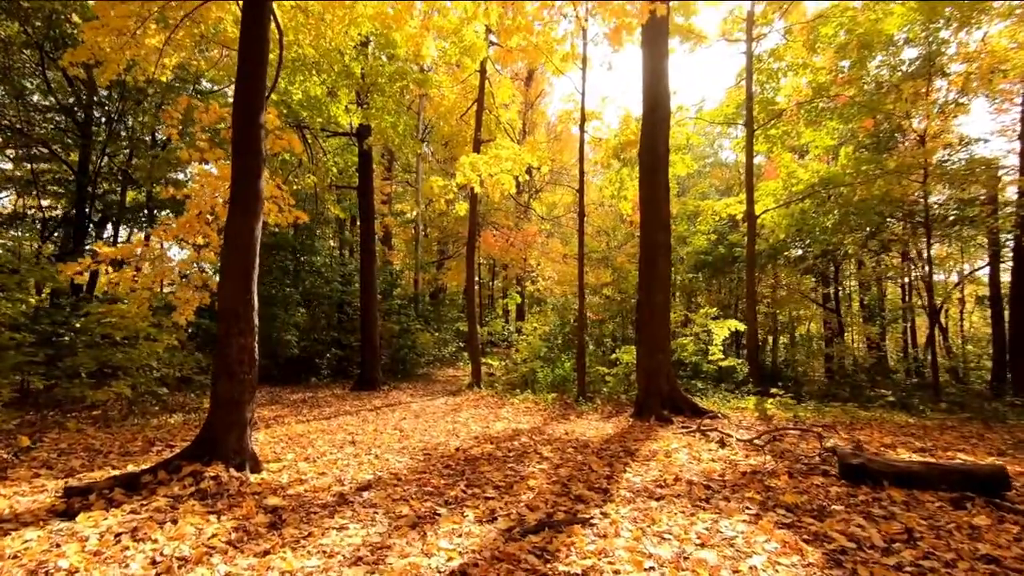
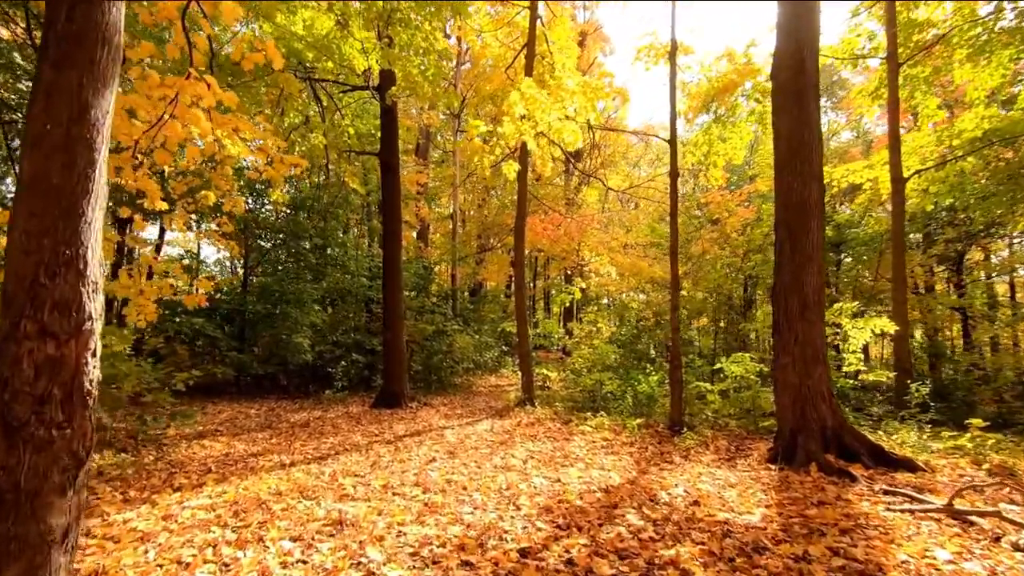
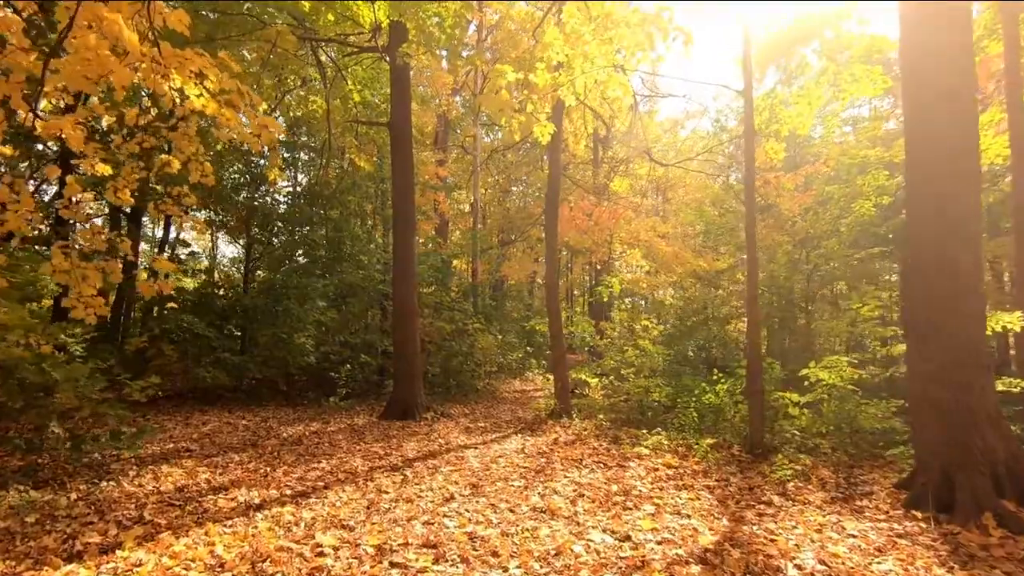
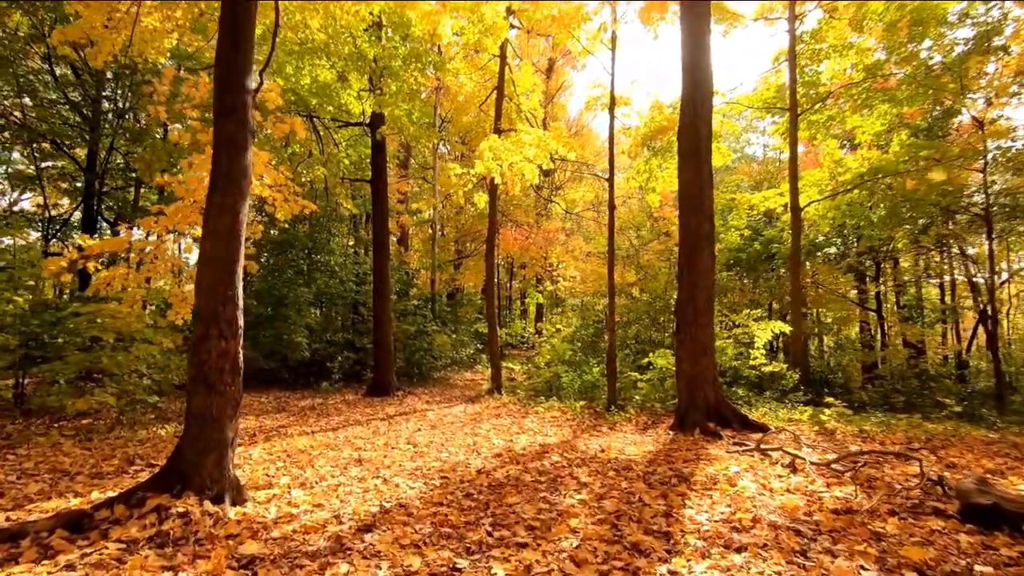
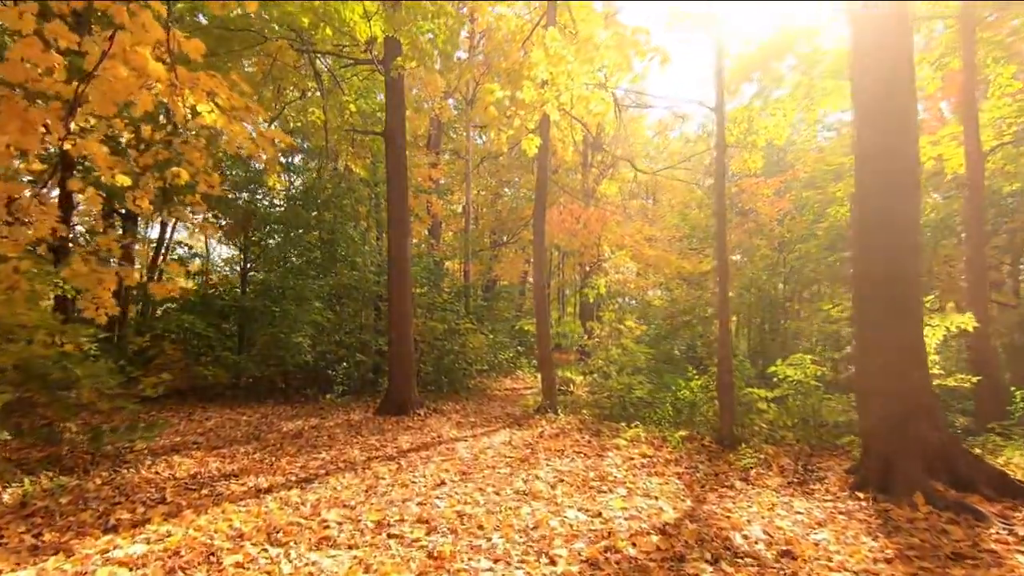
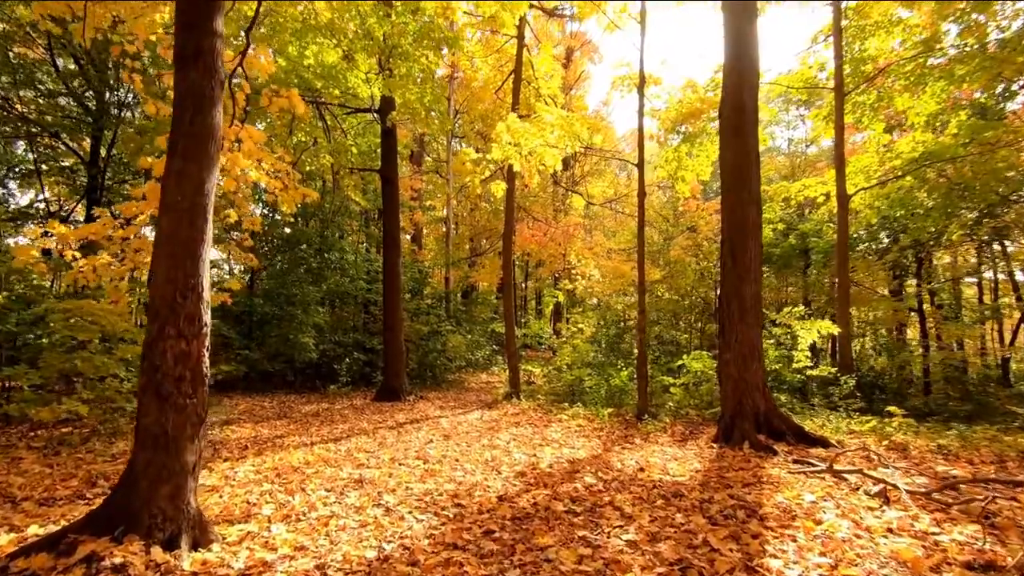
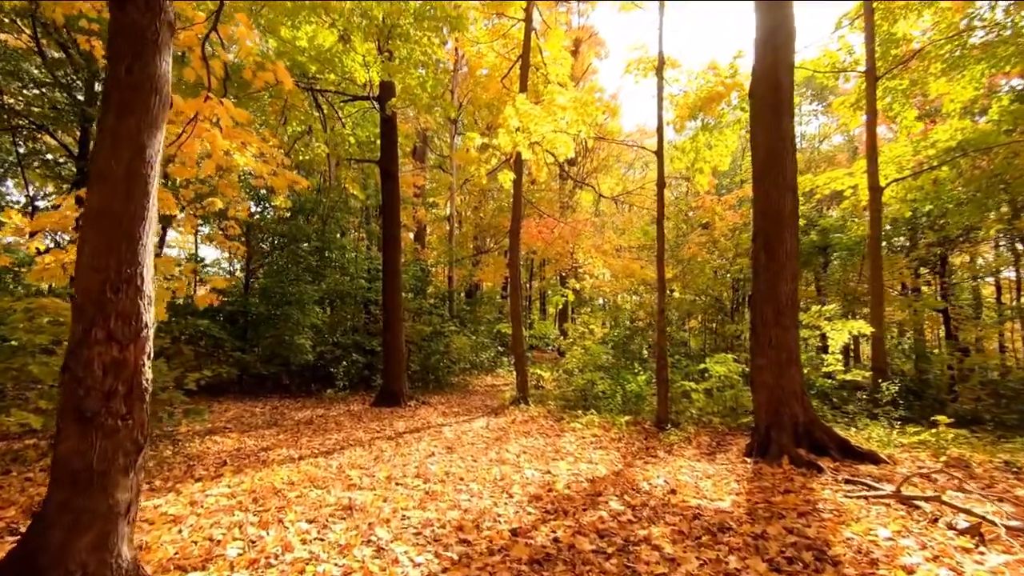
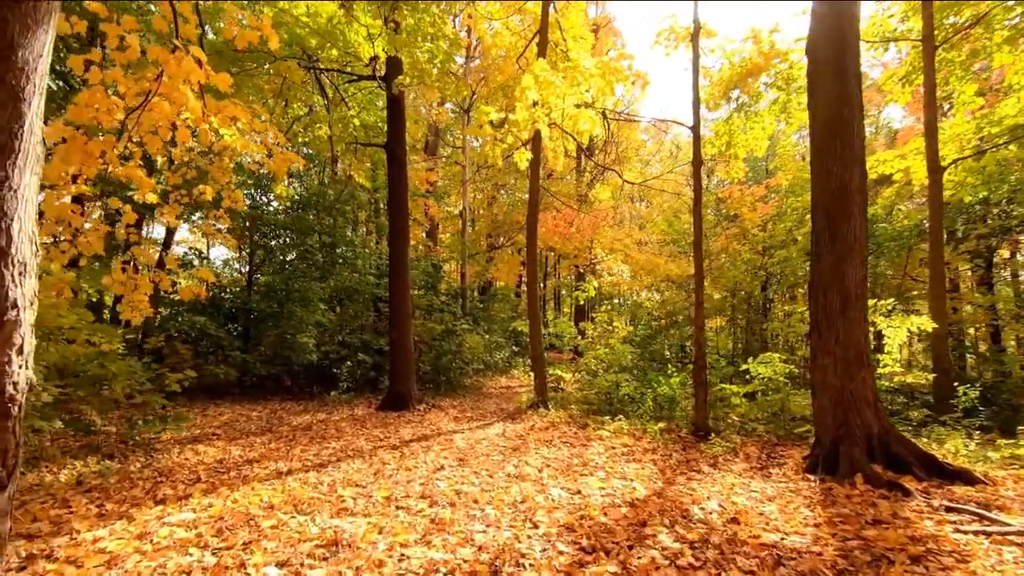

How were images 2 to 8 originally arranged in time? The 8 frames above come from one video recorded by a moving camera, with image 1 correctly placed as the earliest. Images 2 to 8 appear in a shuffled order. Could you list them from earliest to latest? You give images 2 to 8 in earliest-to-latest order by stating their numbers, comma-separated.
4, 6, 7, 2, 8, 5, 3
